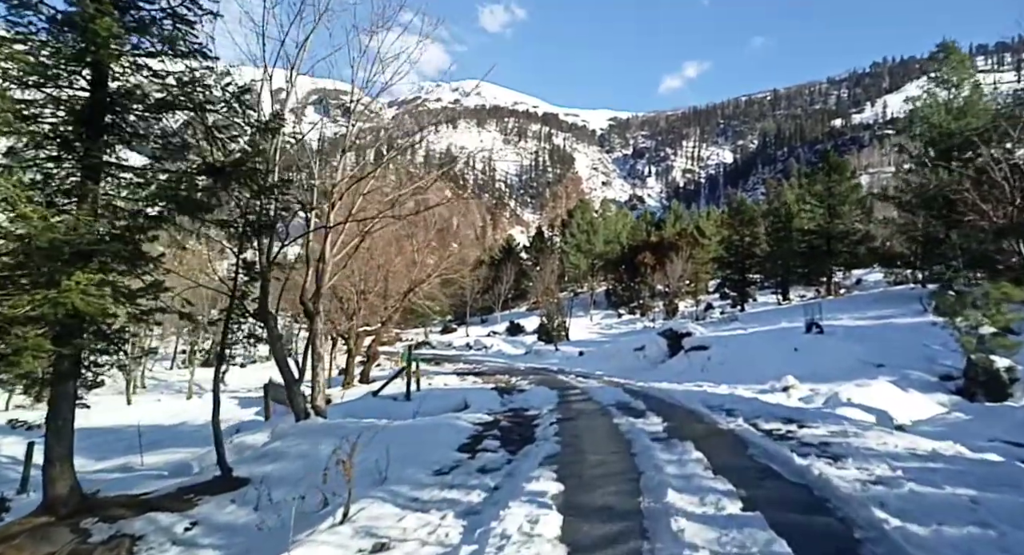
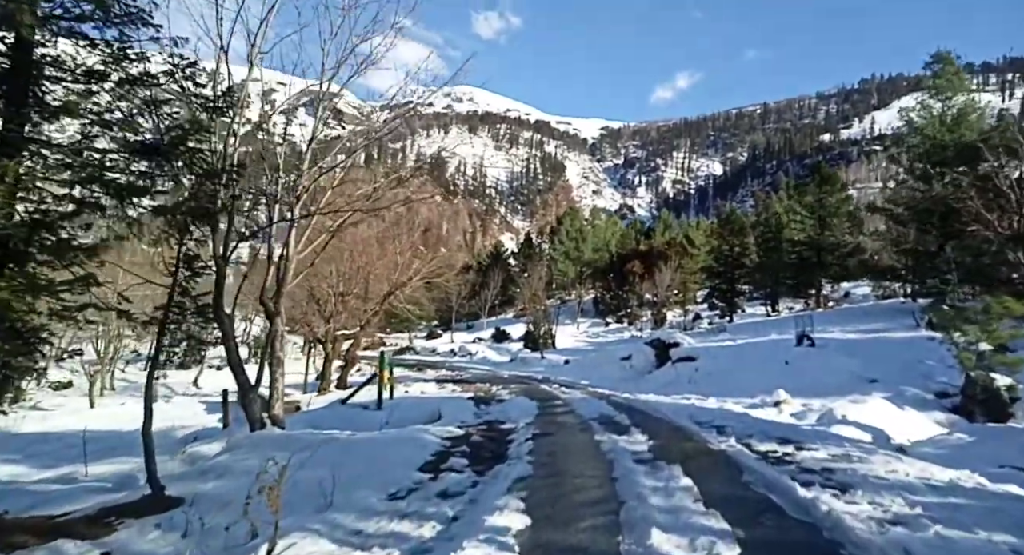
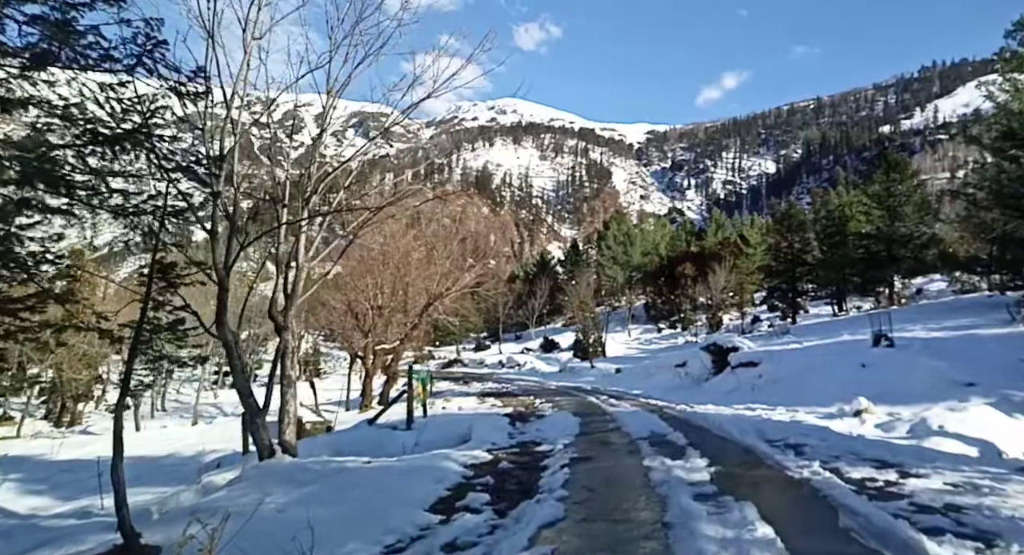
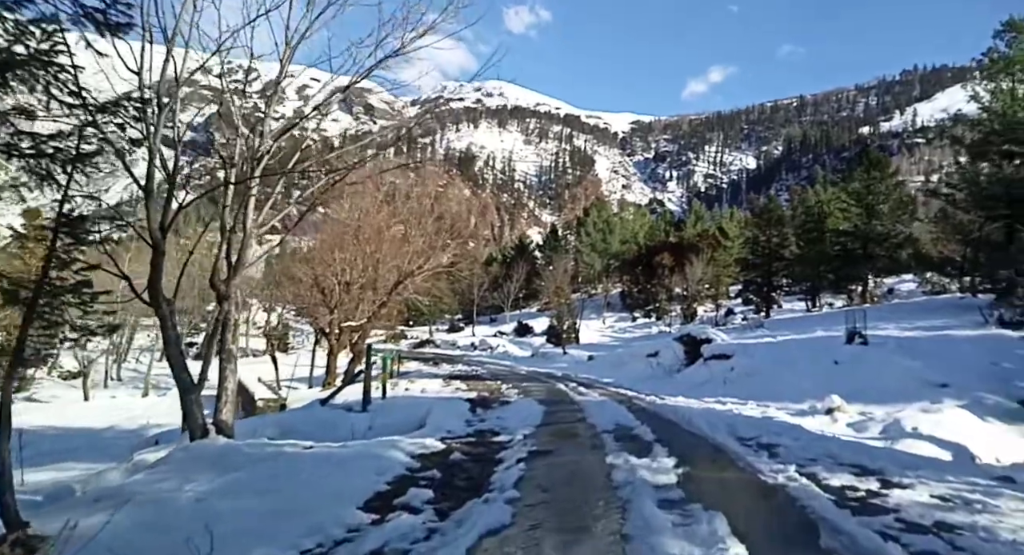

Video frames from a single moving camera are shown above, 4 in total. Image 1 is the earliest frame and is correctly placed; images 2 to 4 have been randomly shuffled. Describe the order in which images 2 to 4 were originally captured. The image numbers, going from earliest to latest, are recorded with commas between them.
2, 3, 4
